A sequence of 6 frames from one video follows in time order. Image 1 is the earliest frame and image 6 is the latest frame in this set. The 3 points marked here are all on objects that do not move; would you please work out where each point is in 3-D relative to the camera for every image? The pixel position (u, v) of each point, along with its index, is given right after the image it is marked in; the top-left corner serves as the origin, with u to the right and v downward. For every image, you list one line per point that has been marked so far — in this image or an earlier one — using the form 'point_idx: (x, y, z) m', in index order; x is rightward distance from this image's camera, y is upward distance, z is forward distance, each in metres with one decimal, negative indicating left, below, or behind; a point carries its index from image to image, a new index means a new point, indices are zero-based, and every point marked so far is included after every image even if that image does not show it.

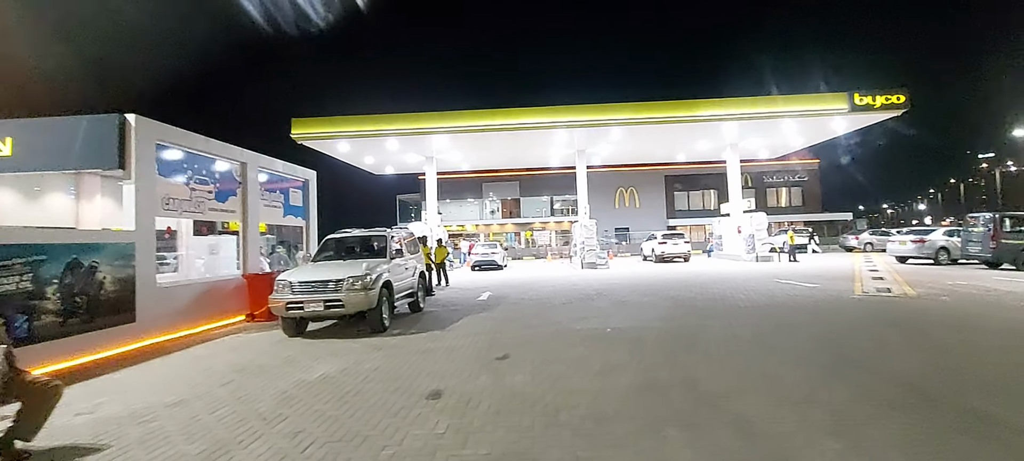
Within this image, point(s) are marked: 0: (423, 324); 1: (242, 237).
0: (-2.1, -2.2, +11.4) m
1: (-8.2, -0.2, +14.8) m
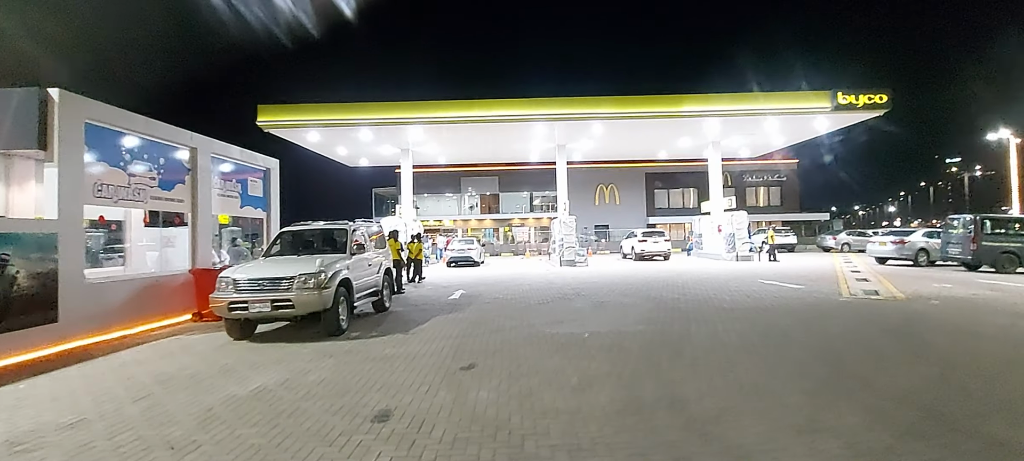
0: (-2.7, -2.1, +10.5) m
1: (-9.0, 0.0, +13.6) m
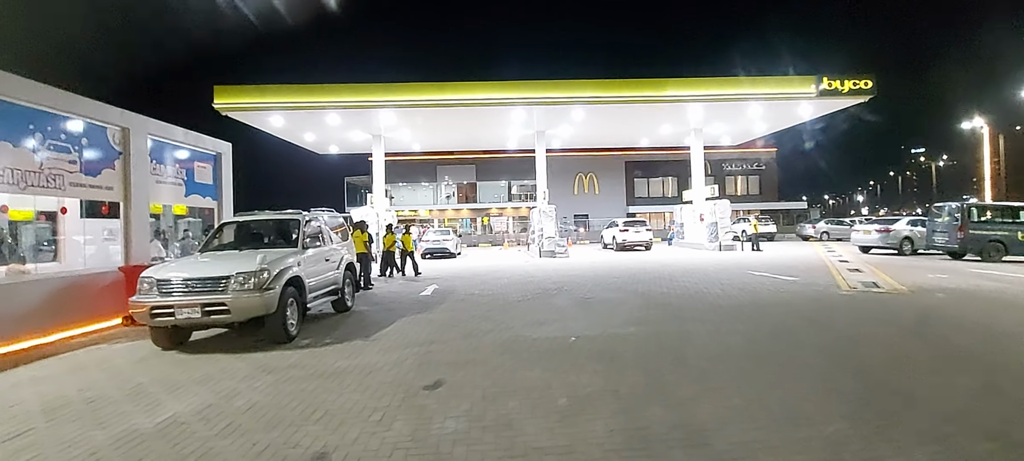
0: (-3.2, -1.9, +9.2) m
1: (-9.6, +0.2, +12.0) m
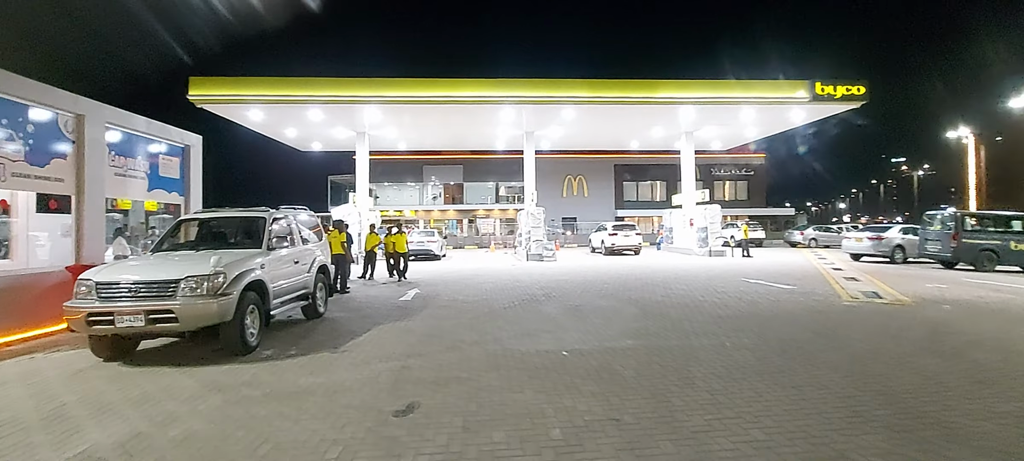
0: (-3.4, -1.9, +8.3) m
1: (-9.9, +0.3, +11.0) m
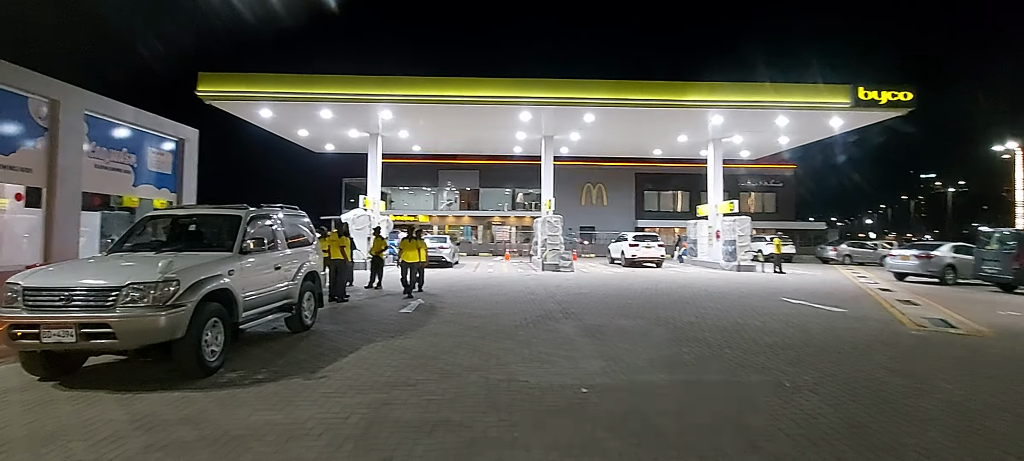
0: (-3.3, -1.9, +7.1) m
1: (-9.6, +0.4, +10.0) m
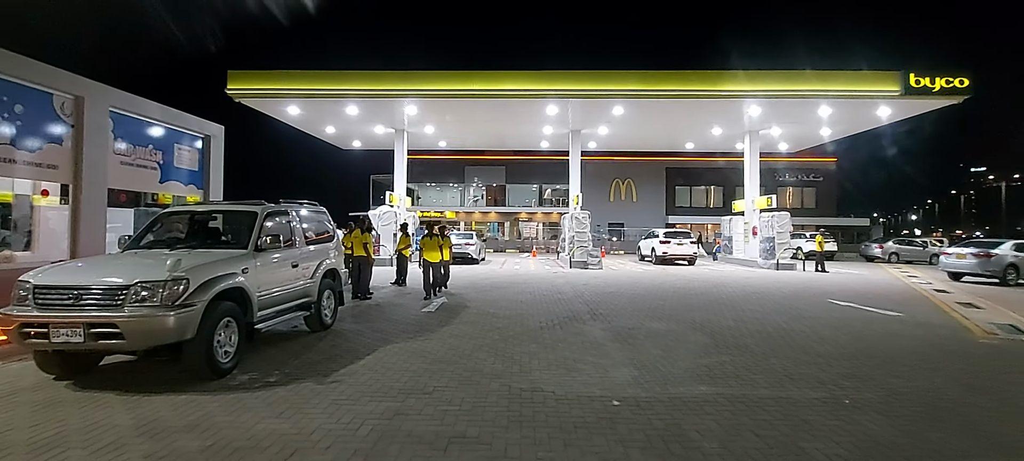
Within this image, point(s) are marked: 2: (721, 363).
0: (-3.0, -1.9, +6.9) m
1: (-9.1, +0.5, +10.1) m
2: (+2.9, -1.8, +6.8) m
